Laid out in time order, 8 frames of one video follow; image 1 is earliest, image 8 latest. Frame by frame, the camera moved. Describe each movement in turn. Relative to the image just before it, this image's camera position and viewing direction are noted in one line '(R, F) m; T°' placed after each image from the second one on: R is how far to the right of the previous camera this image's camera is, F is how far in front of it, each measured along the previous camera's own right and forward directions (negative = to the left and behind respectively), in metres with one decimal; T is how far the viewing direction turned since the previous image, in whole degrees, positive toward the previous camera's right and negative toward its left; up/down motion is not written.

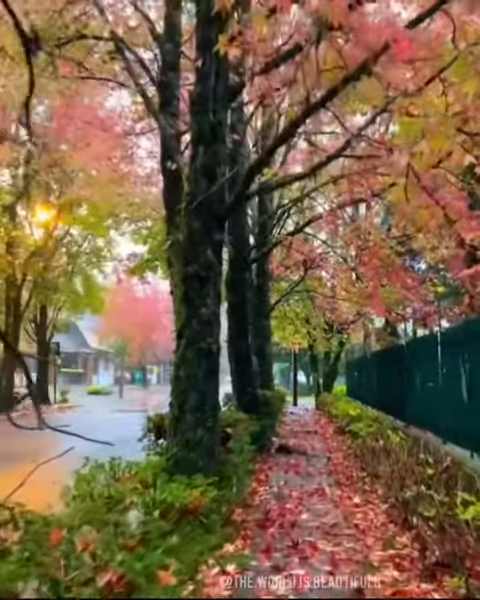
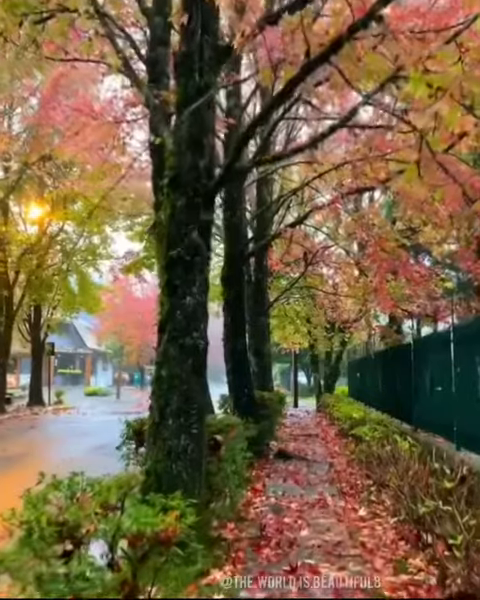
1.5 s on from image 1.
(+0.1, +0.8) m; 0°
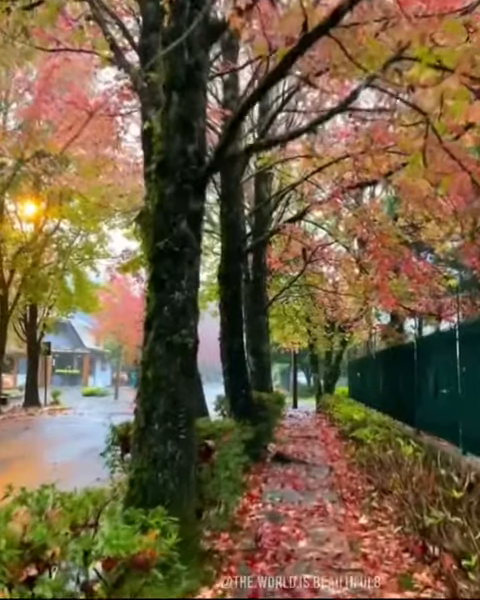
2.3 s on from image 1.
(0.0, +0.4) m; 0°
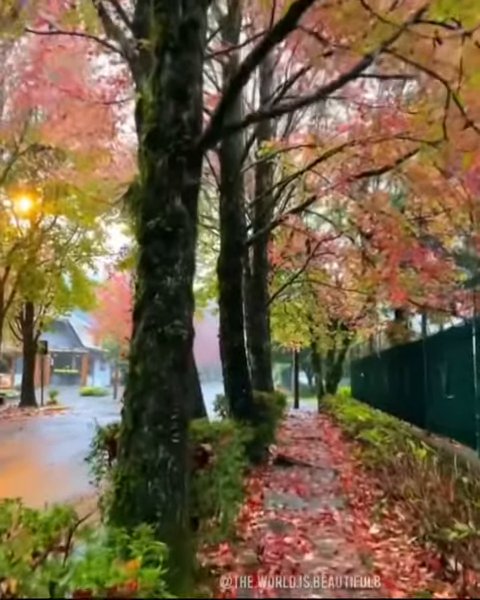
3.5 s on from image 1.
(0.0, +0.6) m; 0°
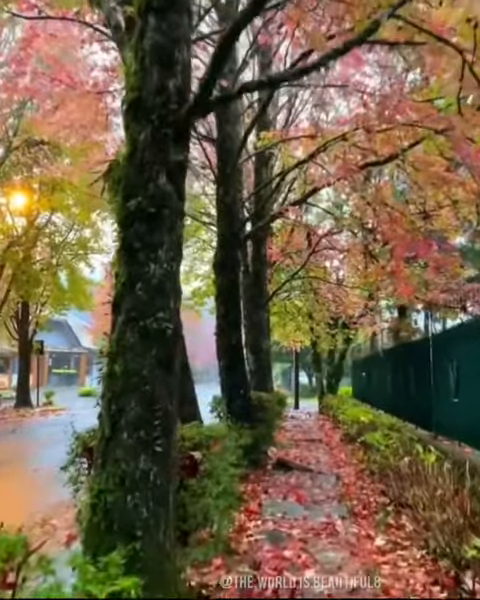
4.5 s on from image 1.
(0.0, +0.5) m; 0°
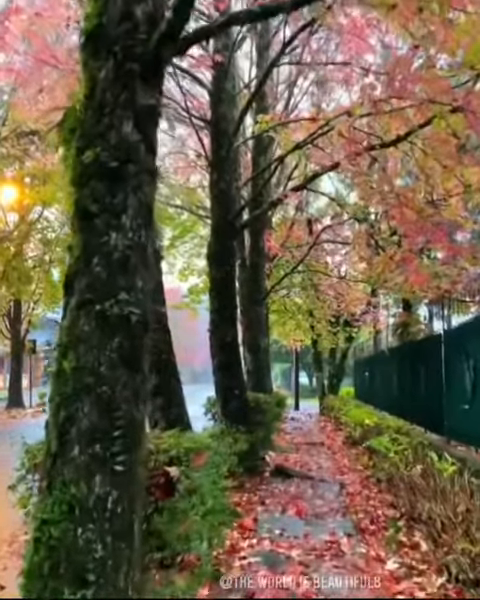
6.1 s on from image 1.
(0.0, +0.8) m; 0°
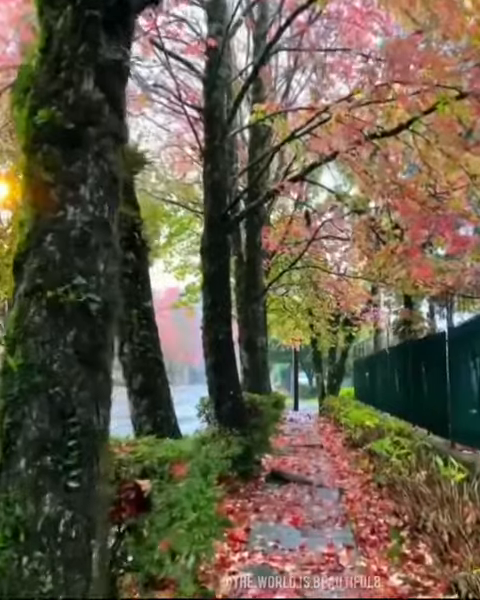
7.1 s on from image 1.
(+0.1, +0.5) m; 0°
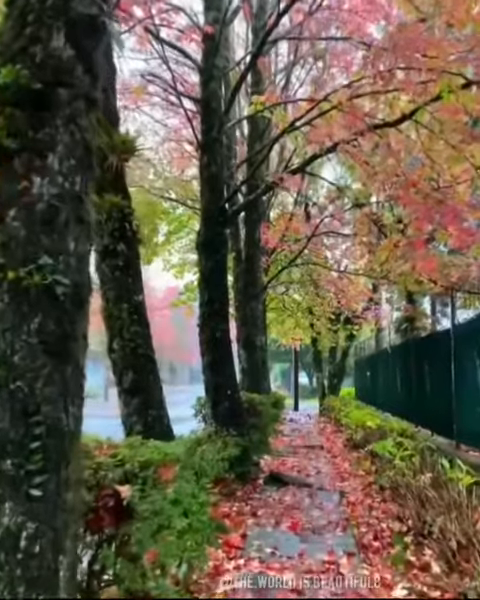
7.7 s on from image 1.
(0.0, +0.3) m; 0°
